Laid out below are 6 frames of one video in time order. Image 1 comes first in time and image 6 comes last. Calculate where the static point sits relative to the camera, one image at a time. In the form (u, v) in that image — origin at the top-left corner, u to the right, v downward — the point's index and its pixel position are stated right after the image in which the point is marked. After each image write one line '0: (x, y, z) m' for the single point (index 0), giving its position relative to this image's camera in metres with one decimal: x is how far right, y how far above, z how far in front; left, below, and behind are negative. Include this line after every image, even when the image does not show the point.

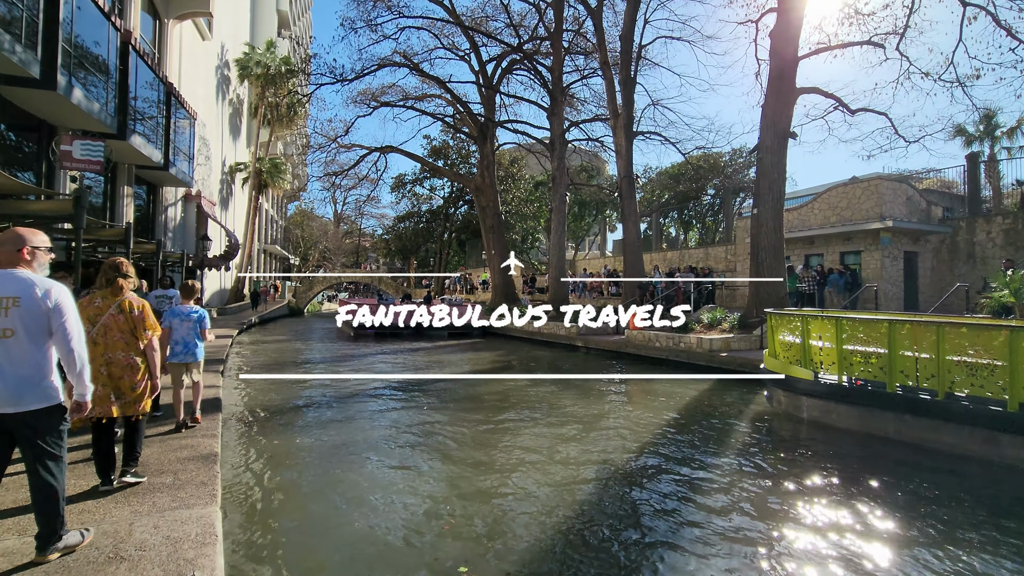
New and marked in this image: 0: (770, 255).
0: (+6.6, +0.8, +14.4) m
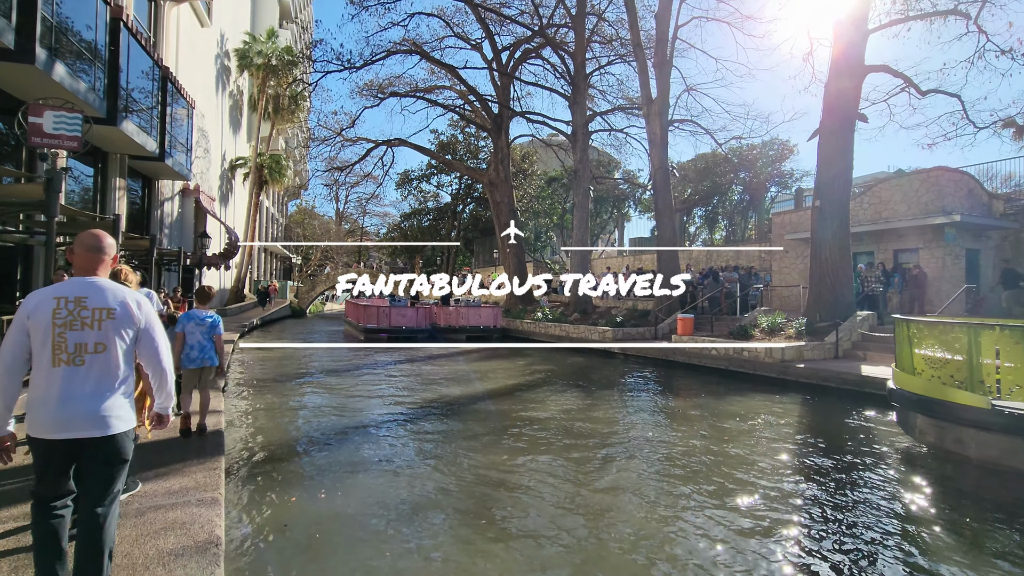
0: (+7.5, +0.8, +12.9) m
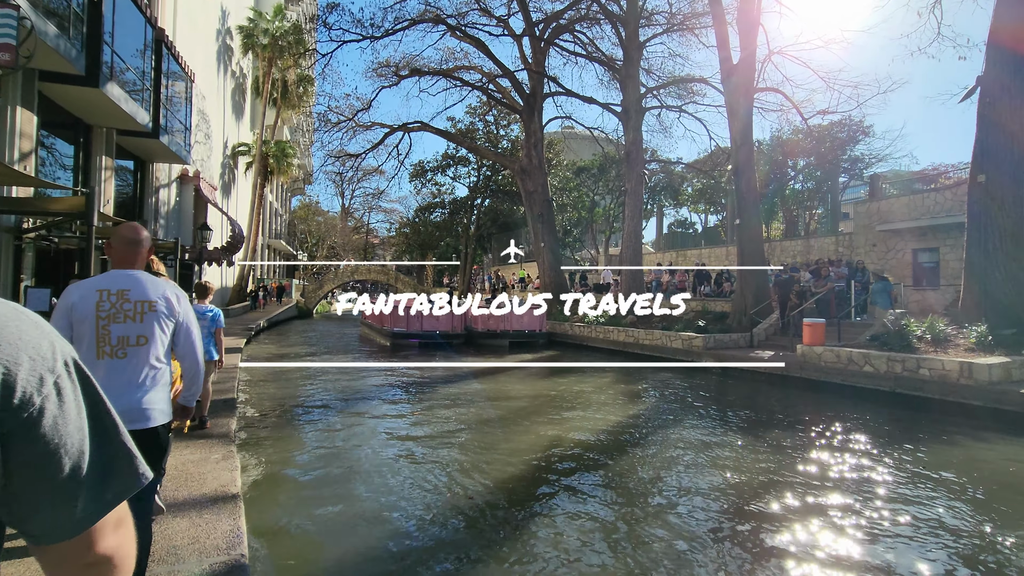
0: (+9.0, +0.9, +10.1) m
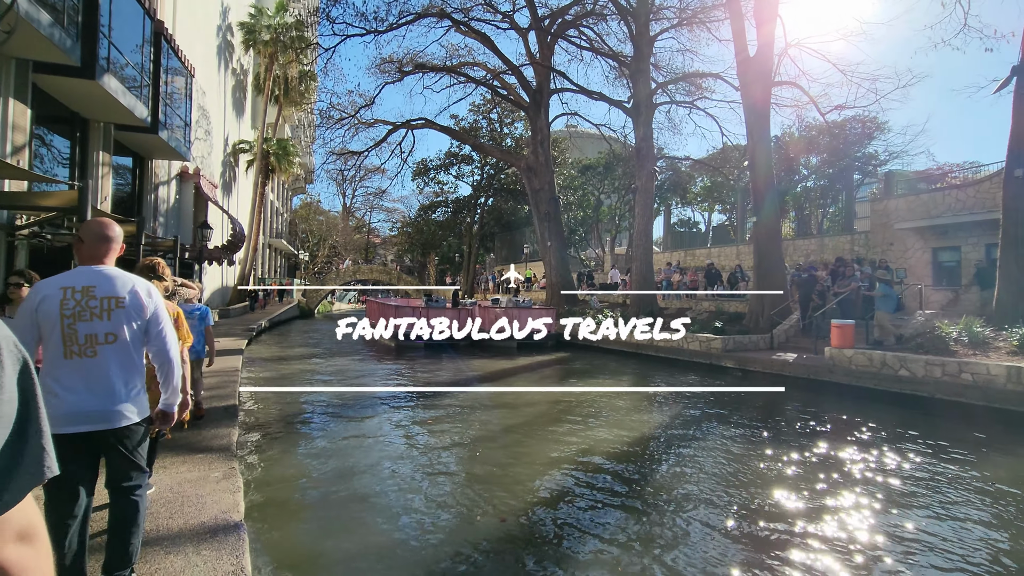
0: (+9.2, +0.9, +9.6) m
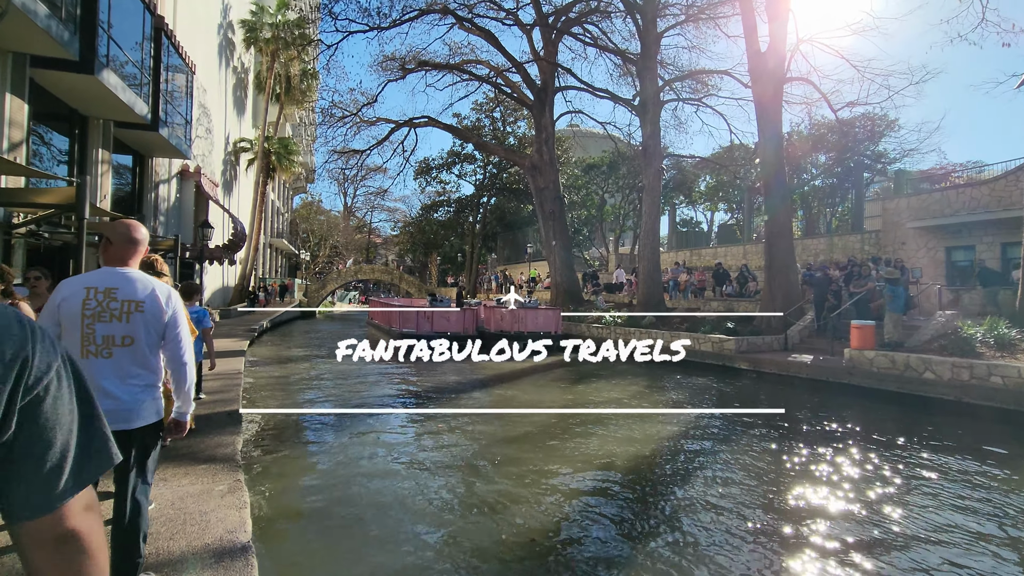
0: (+9.4, +0.9, +9.4) m
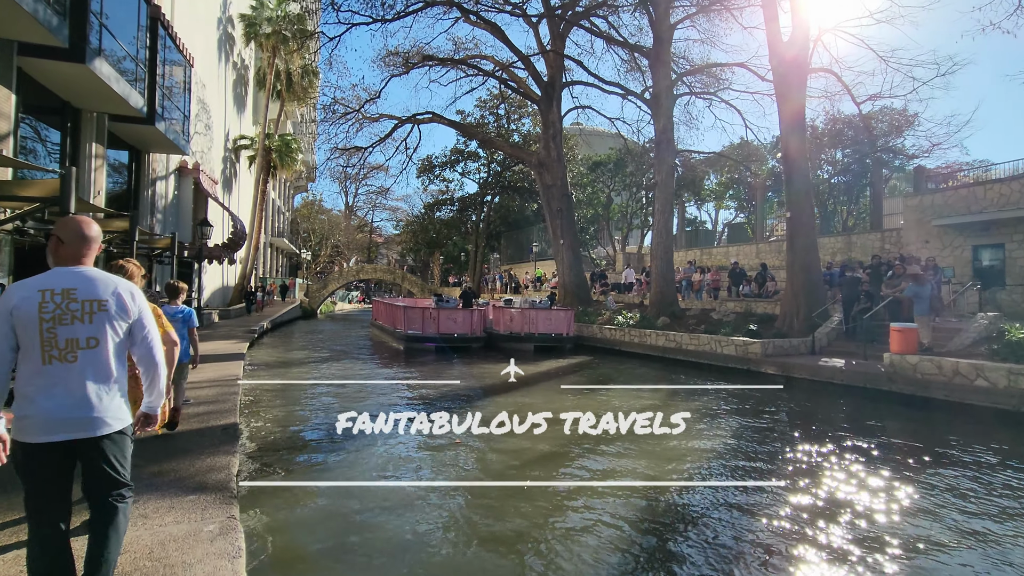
0: (+9.7, +0.9, +8.7) m
